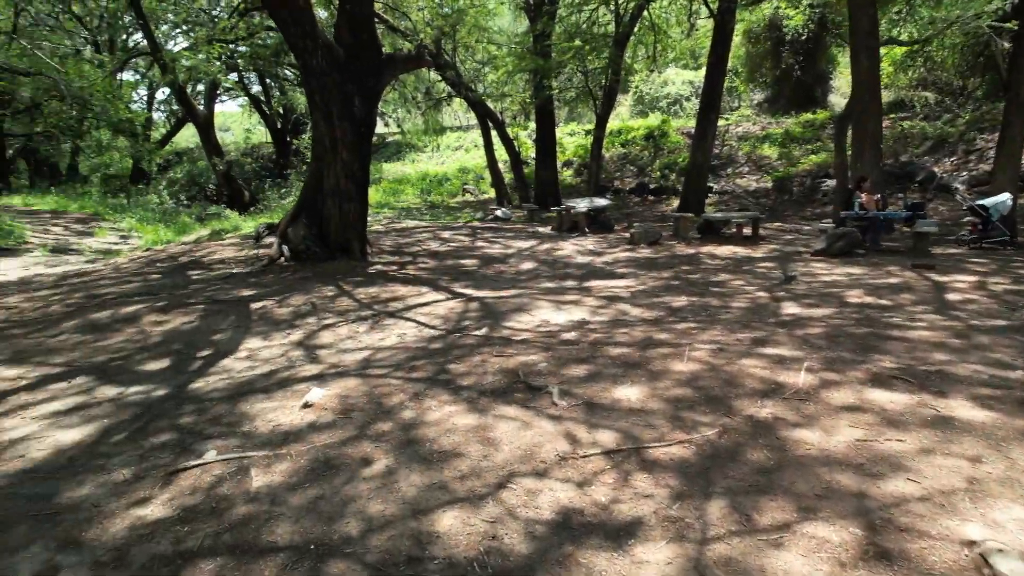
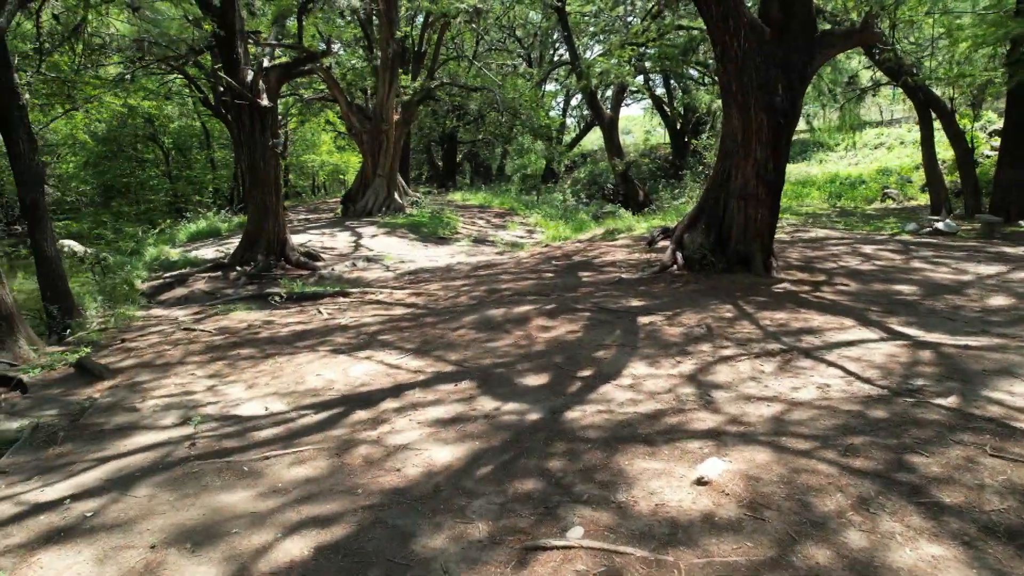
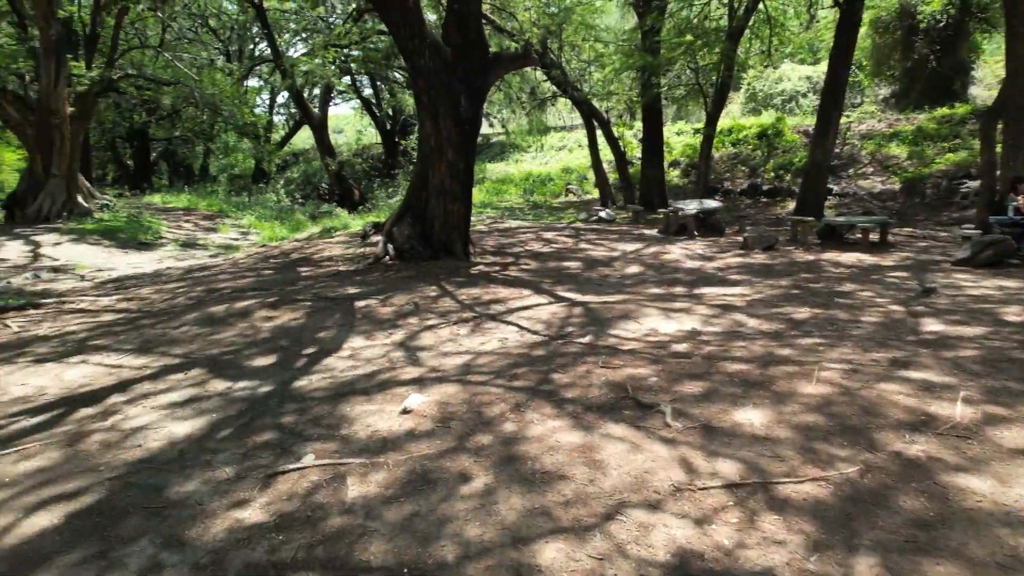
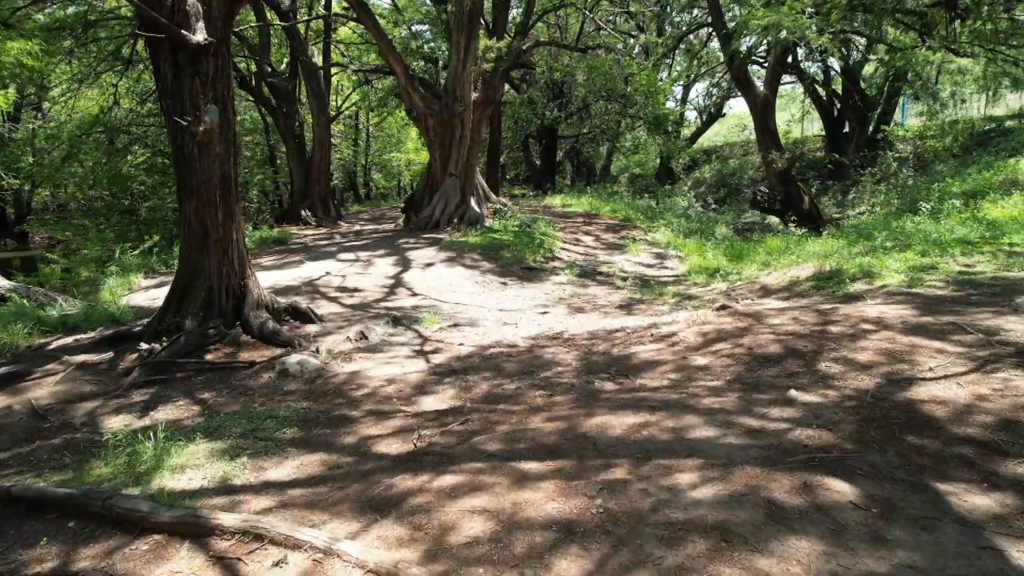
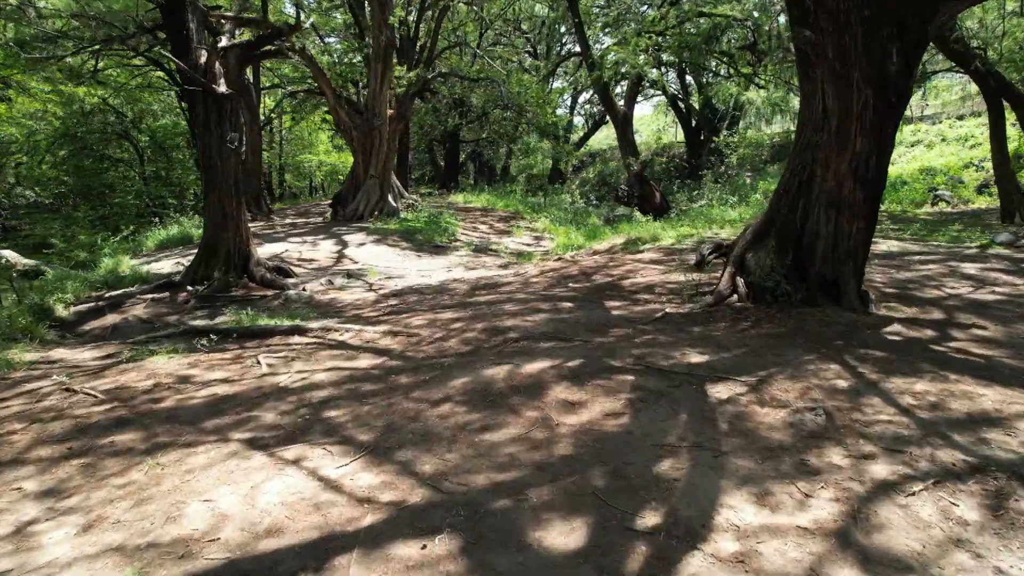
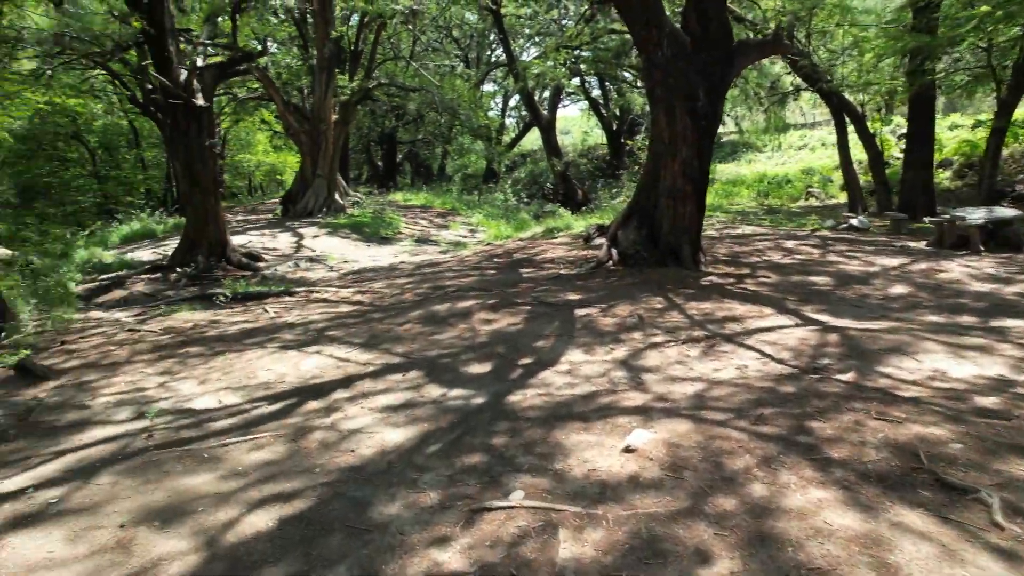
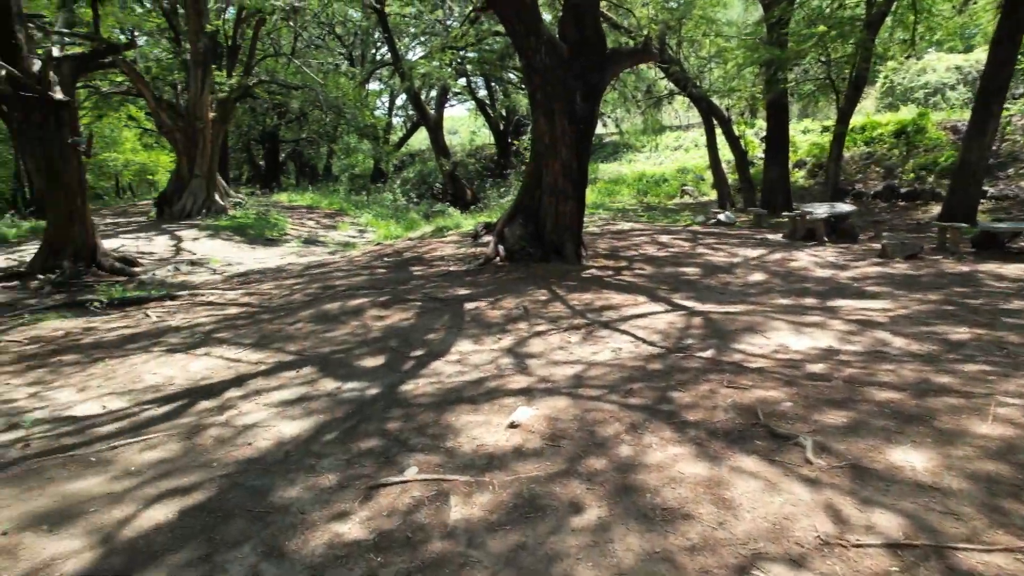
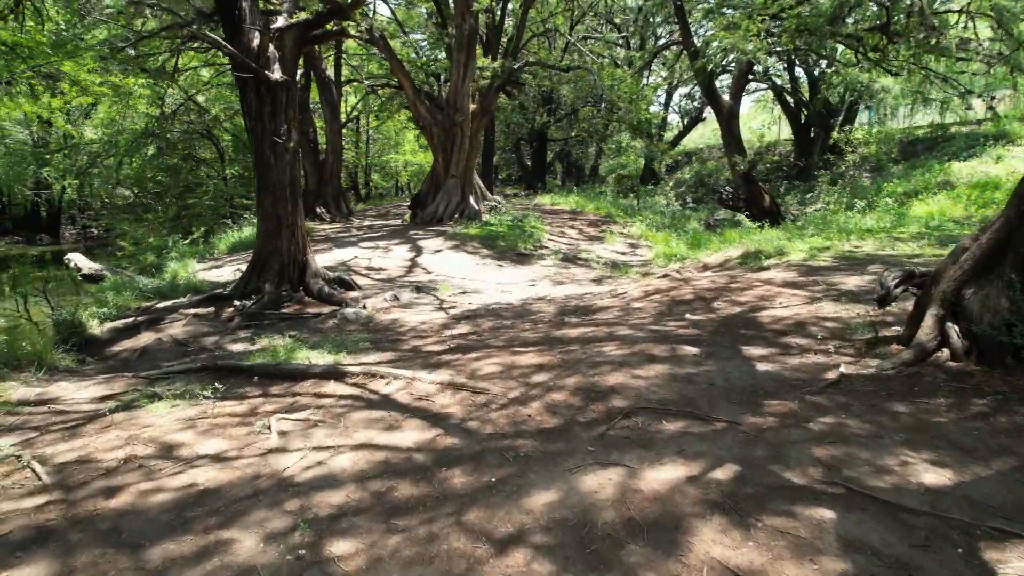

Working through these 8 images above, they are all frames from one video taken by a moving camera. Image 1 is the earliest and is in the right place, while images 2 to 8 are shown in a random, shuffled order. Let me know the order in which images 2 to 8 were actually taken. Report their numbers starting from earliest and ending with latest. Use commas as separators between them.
3, 7, 6, 2, 5, 8, 4
